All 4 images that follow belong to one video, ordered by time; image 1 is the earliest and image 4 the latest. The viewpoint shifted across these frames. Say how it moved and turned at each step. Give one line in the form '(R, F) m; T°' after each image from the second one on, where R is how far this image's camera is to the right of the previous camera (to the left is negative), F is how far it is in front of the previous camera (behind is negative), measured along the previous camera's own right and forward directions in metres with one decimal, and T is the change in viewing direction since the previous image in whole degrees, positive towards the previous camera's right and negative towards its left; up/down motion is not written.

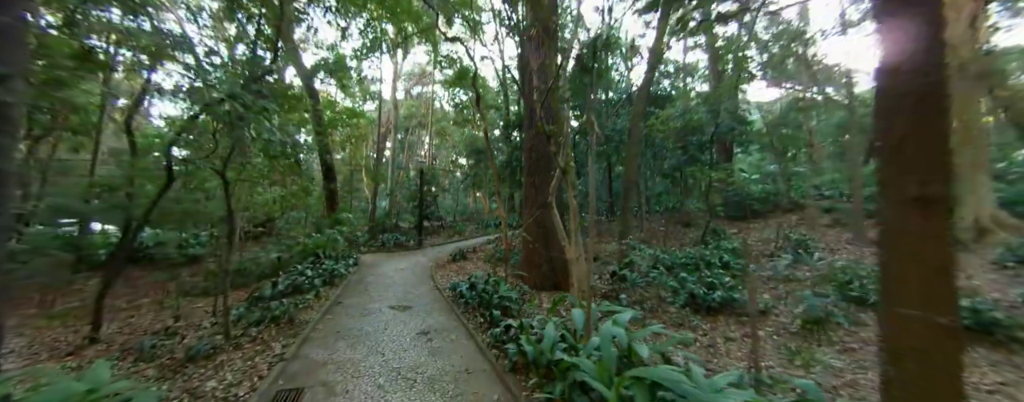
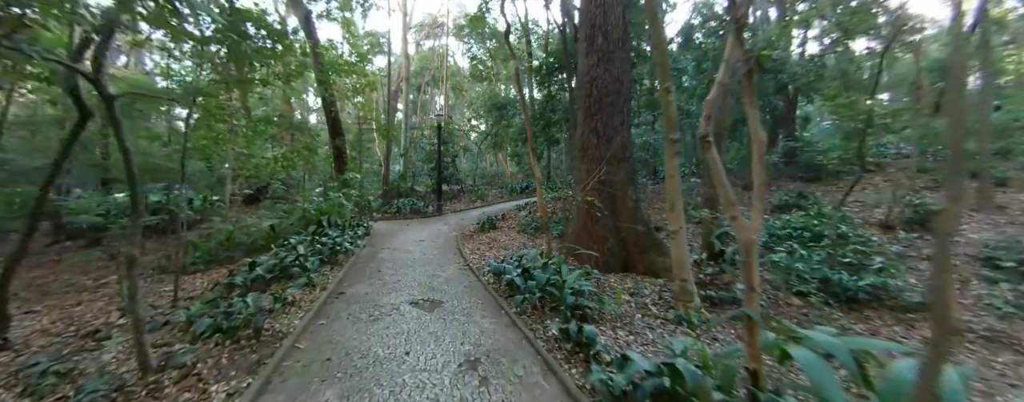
(-0.7, +1.7) m; -2°
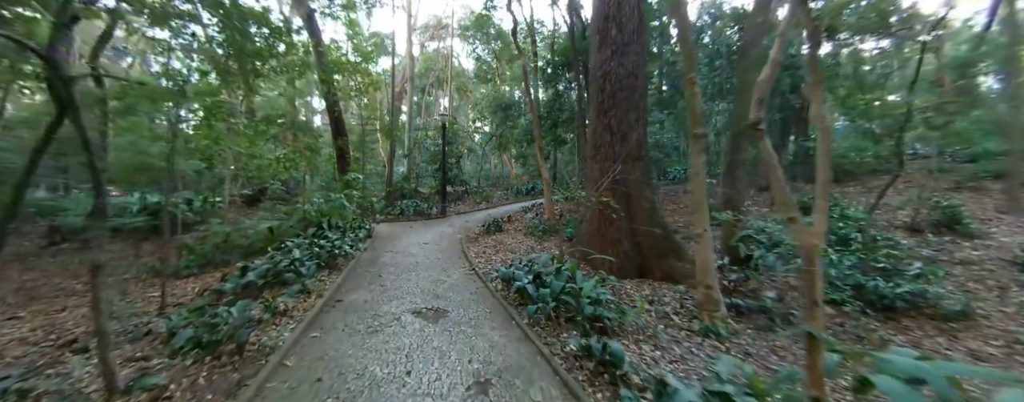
(-0.1, +0.3) m; -1°
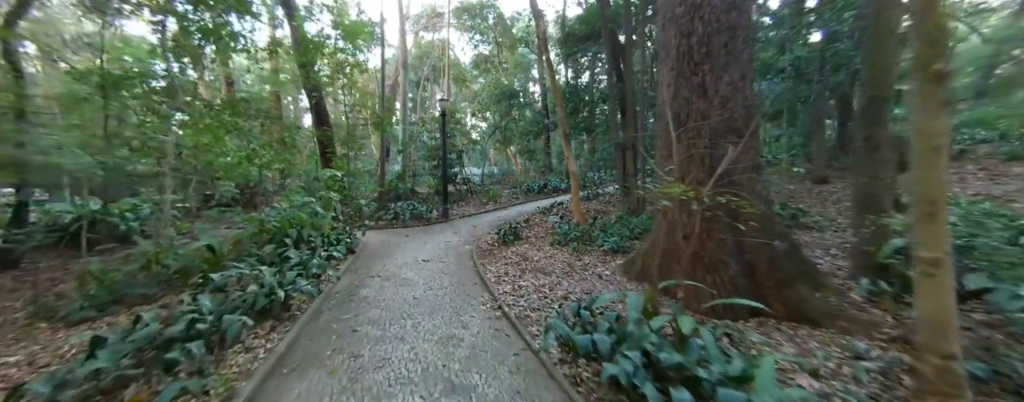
(-0.5, +1.6) m; 0°
